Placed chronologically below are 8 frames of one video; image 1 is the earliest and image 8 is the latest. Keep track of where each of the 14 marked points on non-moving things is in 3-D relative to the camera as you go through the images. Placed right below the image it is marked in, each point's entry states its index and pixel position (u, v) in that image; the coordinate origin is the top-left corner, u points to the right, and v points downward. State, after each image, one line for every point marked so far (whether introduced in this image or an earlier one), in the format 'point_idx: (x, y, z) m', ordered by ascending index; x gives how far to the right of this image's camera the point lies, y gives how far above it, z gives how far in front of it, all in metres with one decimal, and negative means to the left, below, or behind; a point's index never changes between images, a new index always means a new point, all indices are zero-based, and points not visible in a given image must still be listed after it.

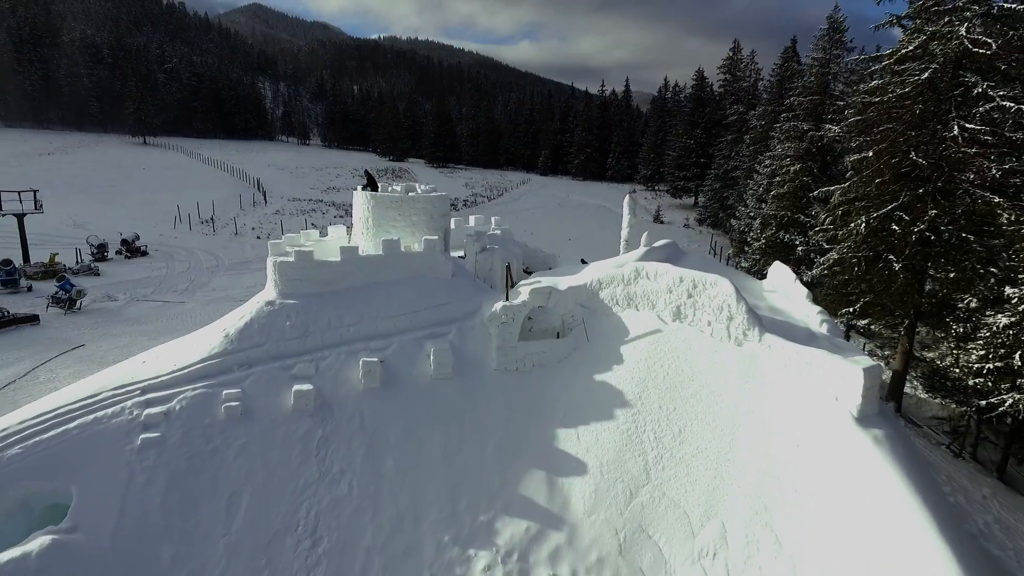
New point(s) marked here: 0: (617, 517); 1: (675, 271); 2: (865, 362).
0: (+1.2, -2.6, +6.8) m
1: (+2.2, +0.2, +8.7) m
2: (+3.9, -0.8, +6.7) m
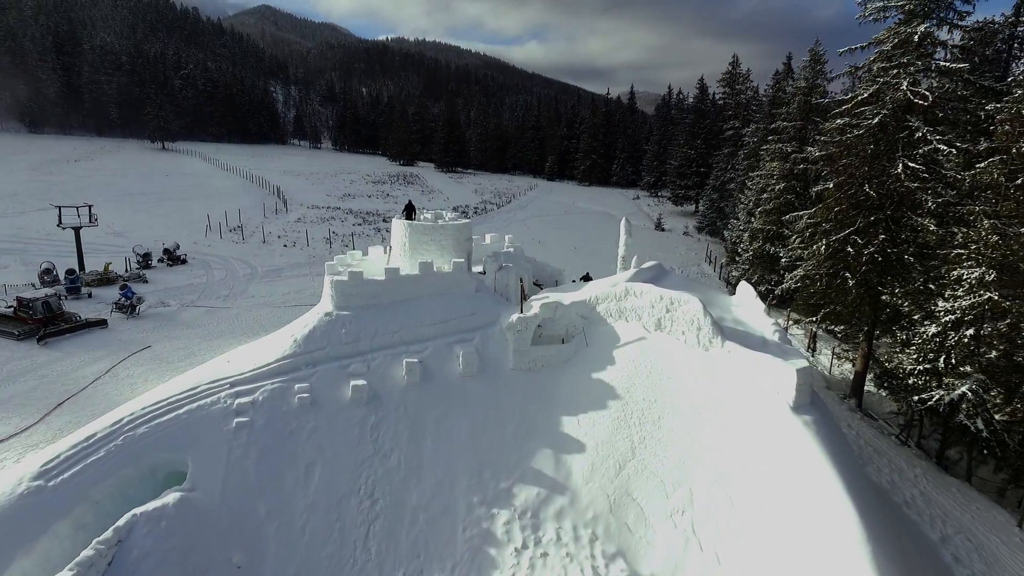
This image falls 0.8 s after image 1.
0: (+1.4, -2.8, +8.8) m
1: (+2.5, -0.1, +10.7) m
2: (+4.1, -1.1, +8.7) m
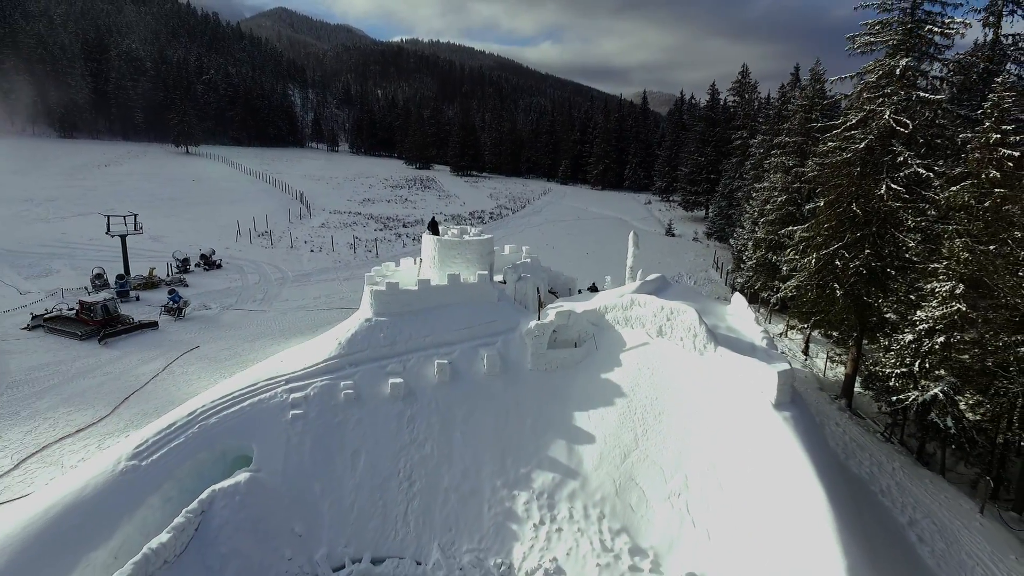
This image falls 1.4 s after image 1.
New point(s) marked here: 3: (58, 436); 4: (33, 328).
0: (+1.7, -3.0, +10.2) m
1: (+2.8, -0.3, +12.0) m
2: (+4.4, -1.3, +10.0) m
3: (-9.4, -3.0, +12.8) m
4: (-14.4, -1.2, +18.5) m
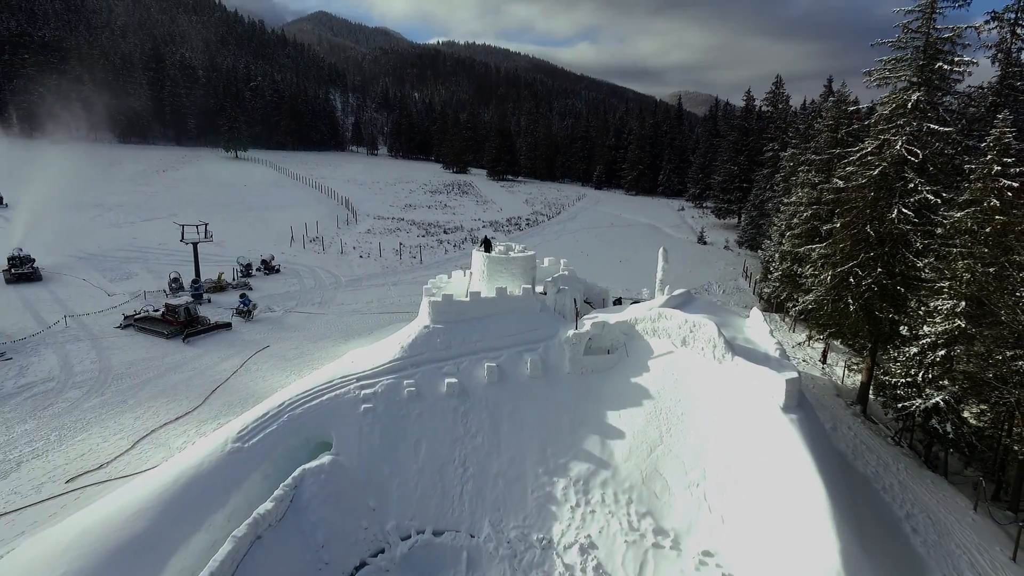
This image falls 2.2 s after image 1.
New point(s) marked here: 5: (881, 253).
0: (+2.5, -3.3, +11.7) m
1: (+3.7, -0.6, +13.5) m
2: (+5.2, -1.6, +11.4) m
3: (-8.5, -3.2, +15.0) m
4: (-13.2, -1.4, +20.9) m
5: (+9.2, +0.9, +15.3) m
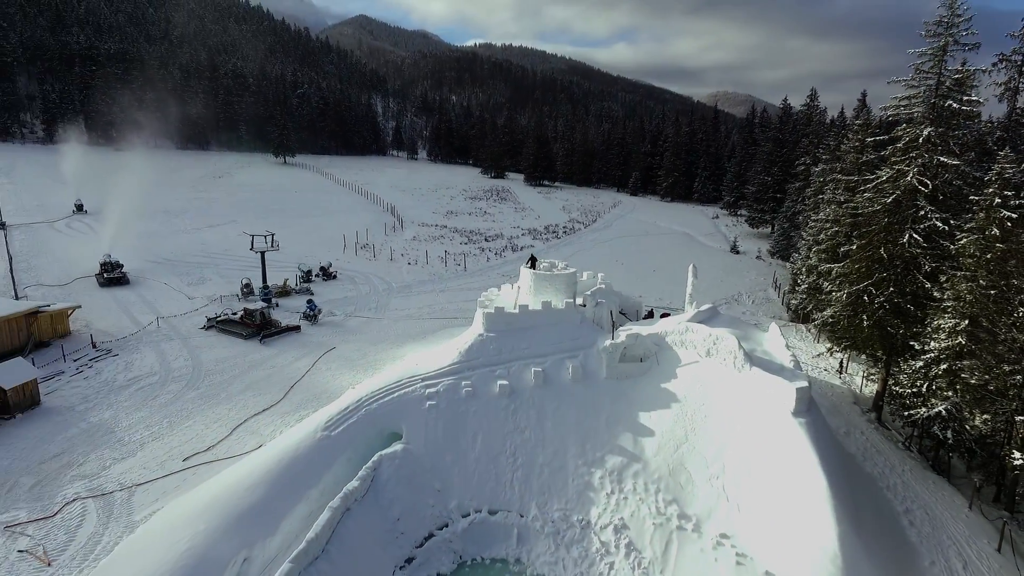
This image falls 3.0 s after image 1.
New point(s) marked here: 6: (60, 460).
0: (+3.5, -3.7, +13.5) m
1: (+4.9, -1.0, +15.2) m
2: (+6.1, -2.1, +13.1) m
3: (-7.3, -3.5, +17.4) m
4: (-11.7, -1.6, +23.5) m
5: (+10.4, +0.4, +16.8) m
6: (-10.7, -4.1, +14.5) m
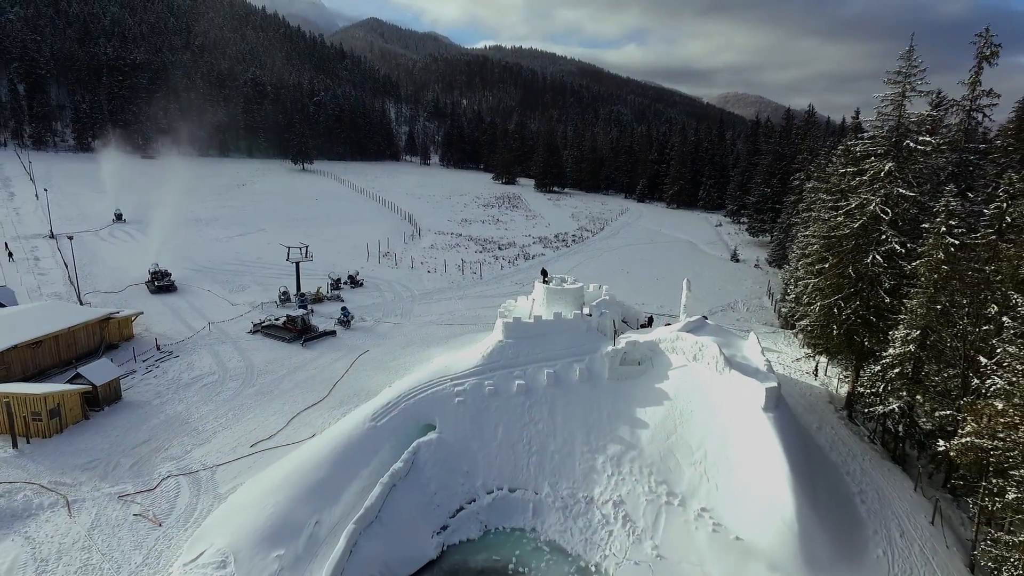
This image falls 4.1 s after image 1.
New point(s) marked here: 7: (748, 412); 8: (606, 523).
0: (+3.9, -4.1, +16.1) m
1: (+5.3, -1.4, +17.8) m
2: (+6.6, -2.5, +15.6) m
3: (-6.8, -3.9, +20.1) m
4: (-11.1, -2.0, +26.4) m
5: (+10.9, 0.0, +19.3) m
6: (-10.2, -4.4, +17.3) m
7: (+6.1, -3.1, +15.7) m
8: (+2.3, -5.7, +14.9) m
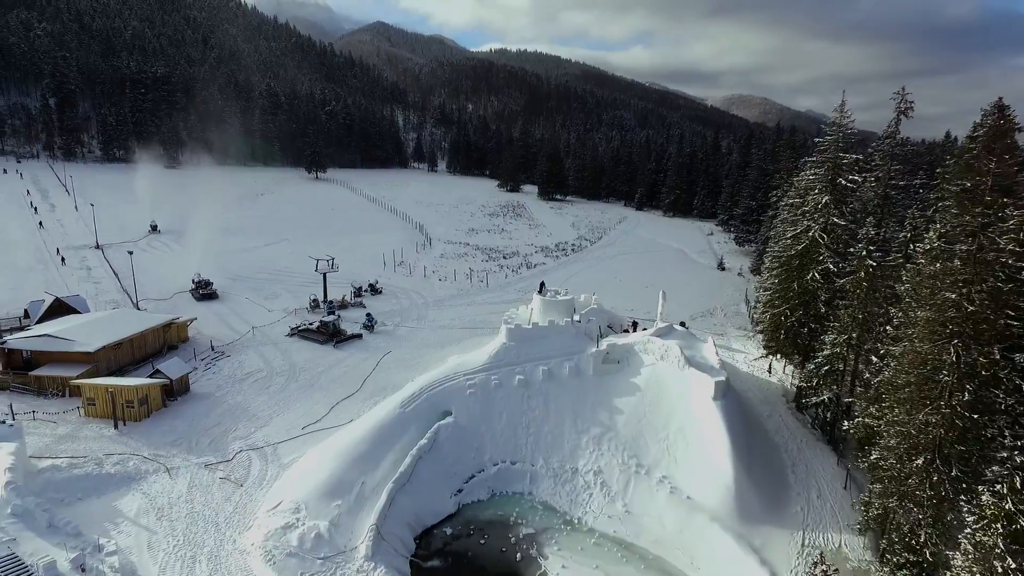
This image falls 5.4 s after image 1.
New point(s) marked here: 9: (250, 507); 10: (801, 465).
0: (+3.9, -4.6, +20.1) m
1: (+5.4, -1.9, +21.7) m
2: (+6.6, -2.9, +19.6) m
3: (-6.7, -4.3, +24.2) m
4: (-10.9, -2.4, +30.5) m
5: (+11.0, -0.5, +23.2) m
6: (-10.2, -4.9, +21.4) m
7: (+6.1, -3.6, +19.7) m
8: (+2.3, -6.1, +18.9) m
9: (-7.2, -6.0, +16.9) m
10: (+9.3, -5.7, +19.7) m
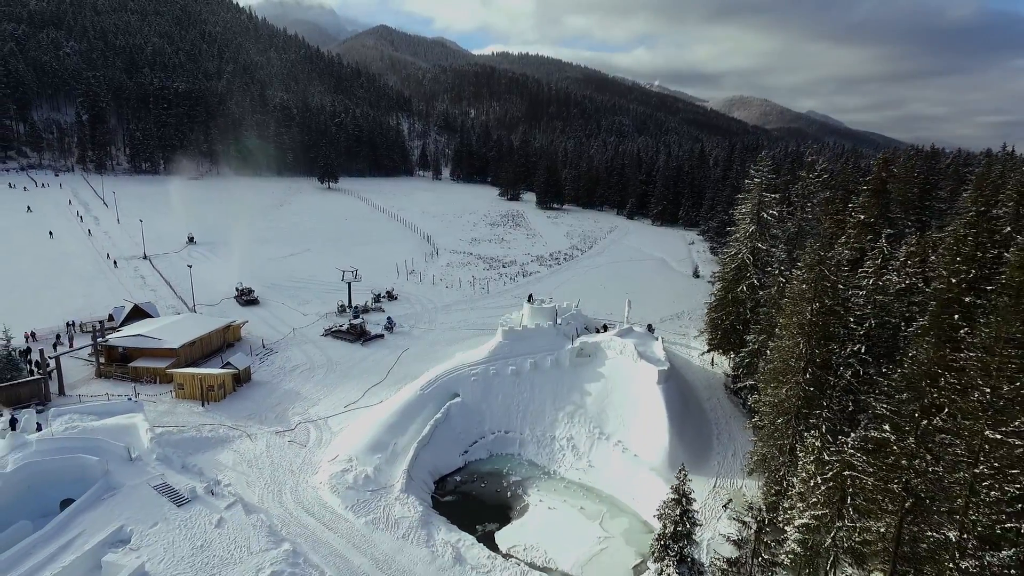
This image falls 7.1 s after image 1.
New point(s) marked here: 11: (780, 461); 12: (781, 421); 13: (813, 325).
0: (+3.7, -5.0, +26.4) m
1: (+5.1, -2.4, +28.0) m
2: (+6.3, -3.4, +25.8) m
3: (-7.0, -4.8, +30.5) m
4: (-11.2, -2.9, +36.8) m
5: (+10.7, -1.0, +29.4) m
6: (-10.5, -5.3, +27.7) m
7: (+5.8, -4.0, +26.0) m
8: (+2.0, -6.6, +25.1) m
9: (-7.5, -6.5, +23.2) m
10: (+9.0, -6.2, +25.9) m
11: (+8.7, -5.6, +19.9) m
12: (+8.8, -4.3, +20.0) m
13: (+9.6, -1.2, +19.6) m
